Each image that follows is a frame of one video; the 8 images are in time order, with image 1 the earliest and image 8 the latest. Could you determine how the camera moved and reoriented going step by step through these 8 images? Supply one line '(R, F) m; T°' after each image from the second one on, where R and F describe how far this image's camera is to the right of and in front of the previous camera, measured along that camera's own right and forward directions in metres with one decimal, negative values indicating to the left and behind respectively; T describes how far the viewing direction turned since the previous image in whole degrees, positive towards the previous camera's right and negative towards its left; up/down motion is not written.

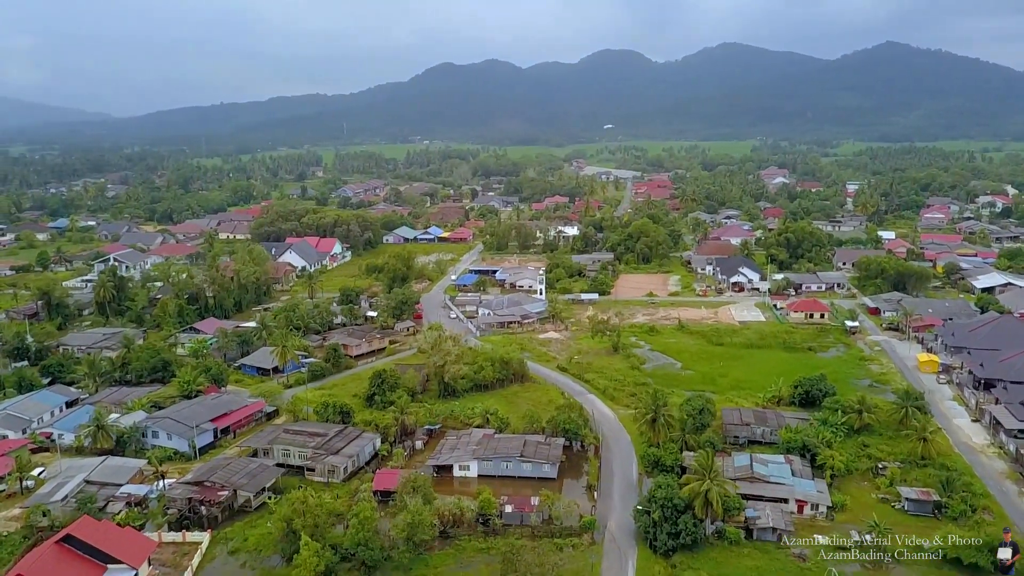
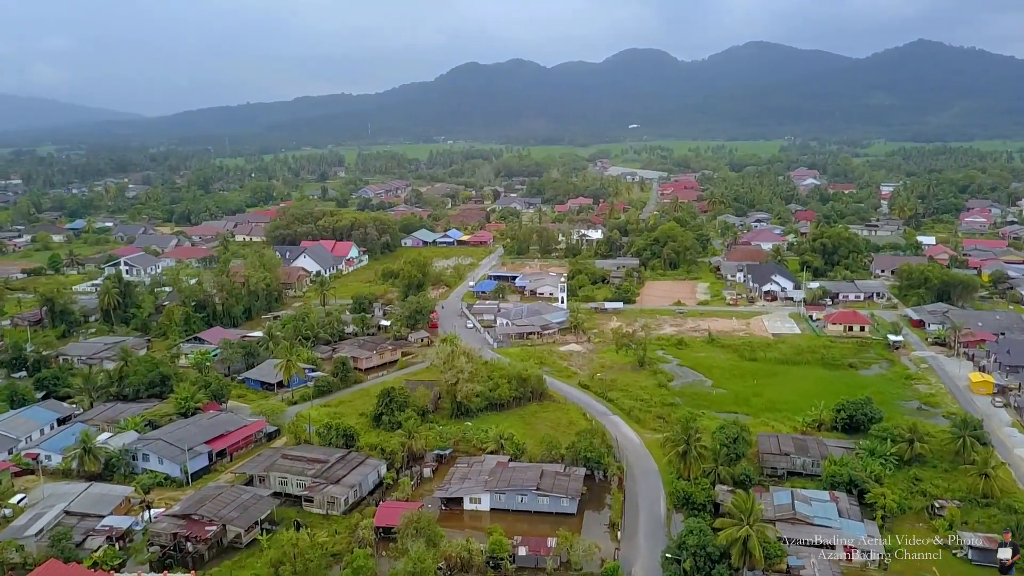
(+0.2, +1.8) m; -2°
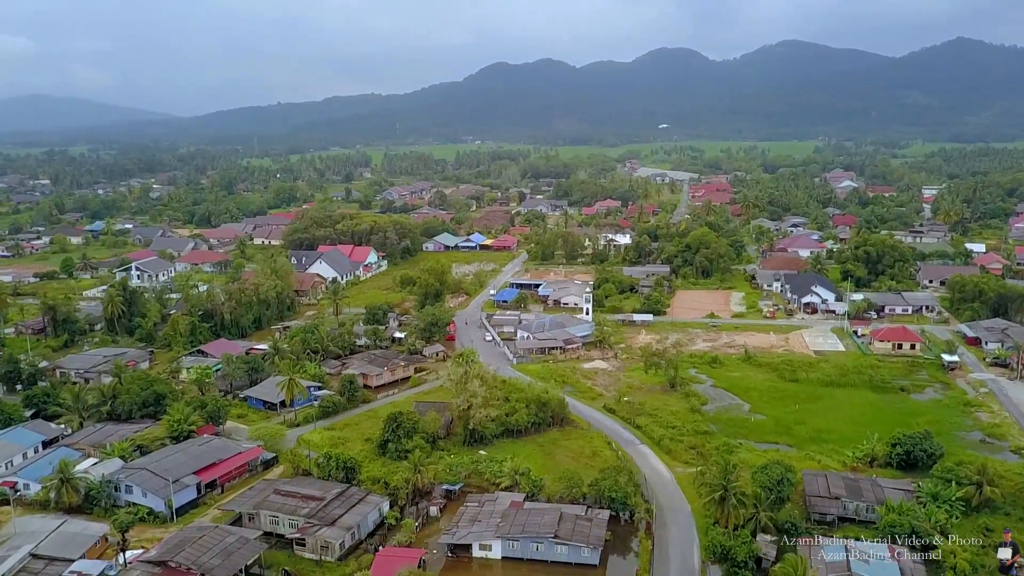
(+0.2, +2.0) m; -2°
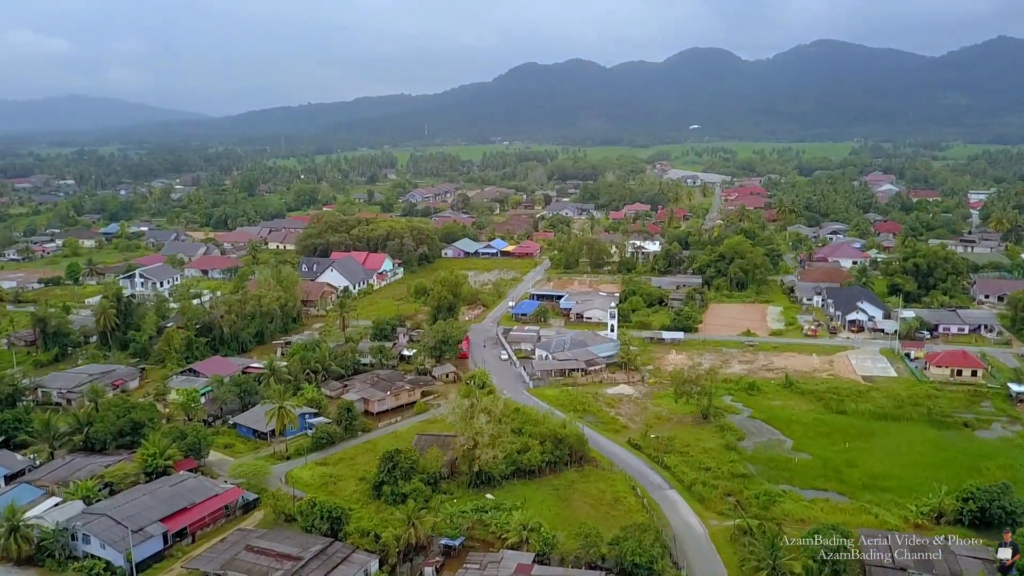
(+0.4, +2.5) m; -2°
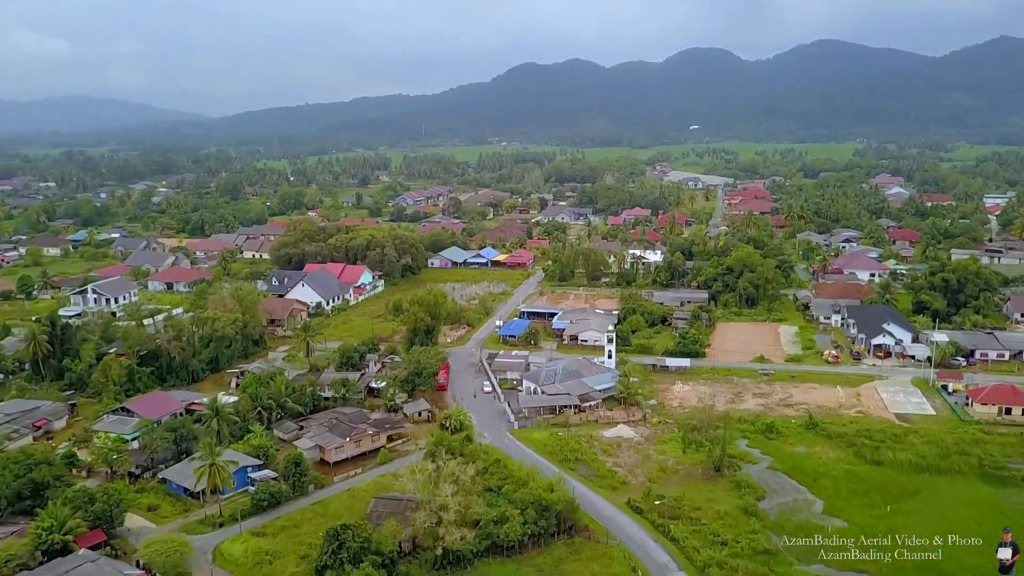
(+0.5, +3.6) m; 0°
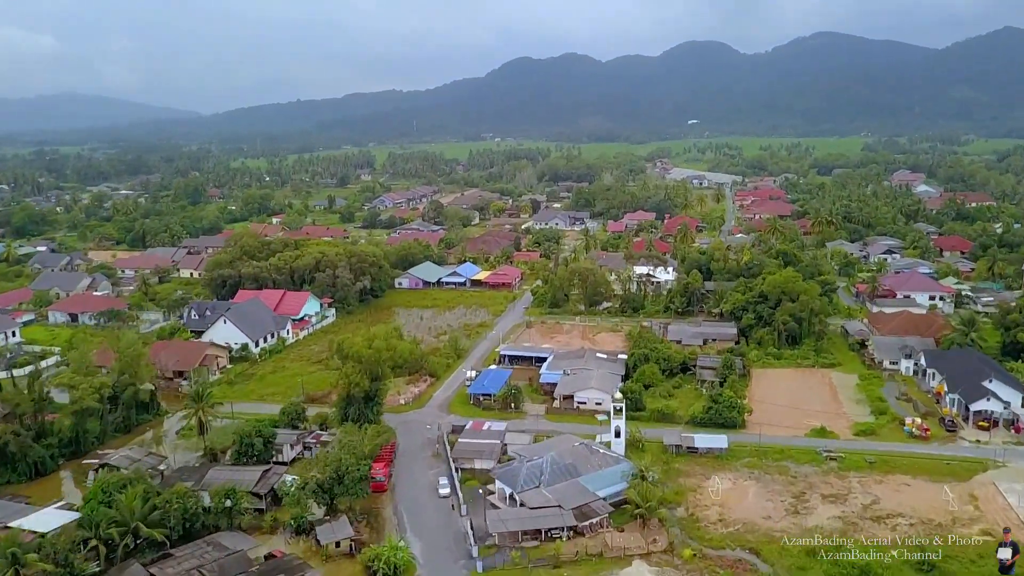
(+0.7, +8.0) m; 0°
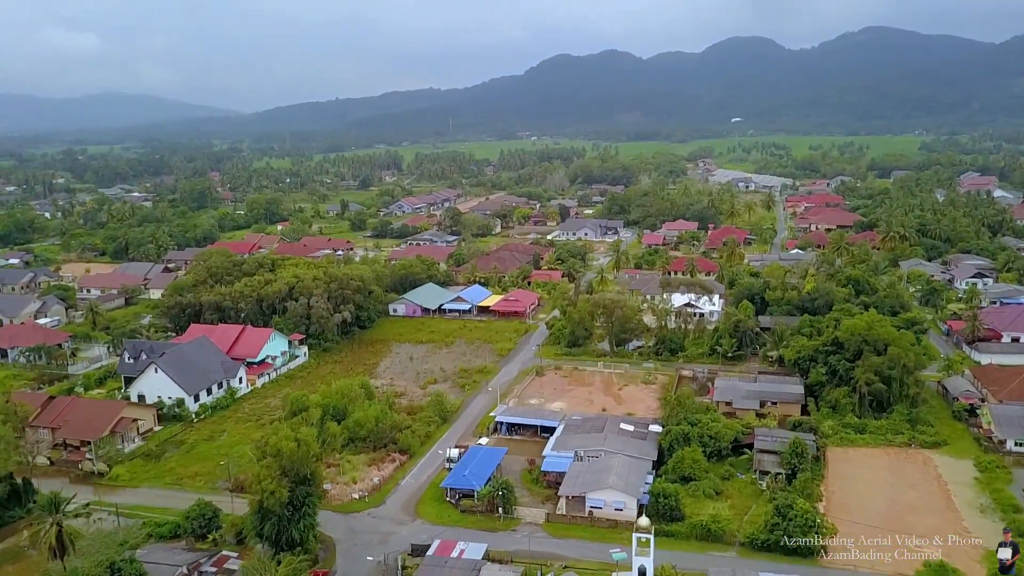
(+1.1, +6.5) m; -3°
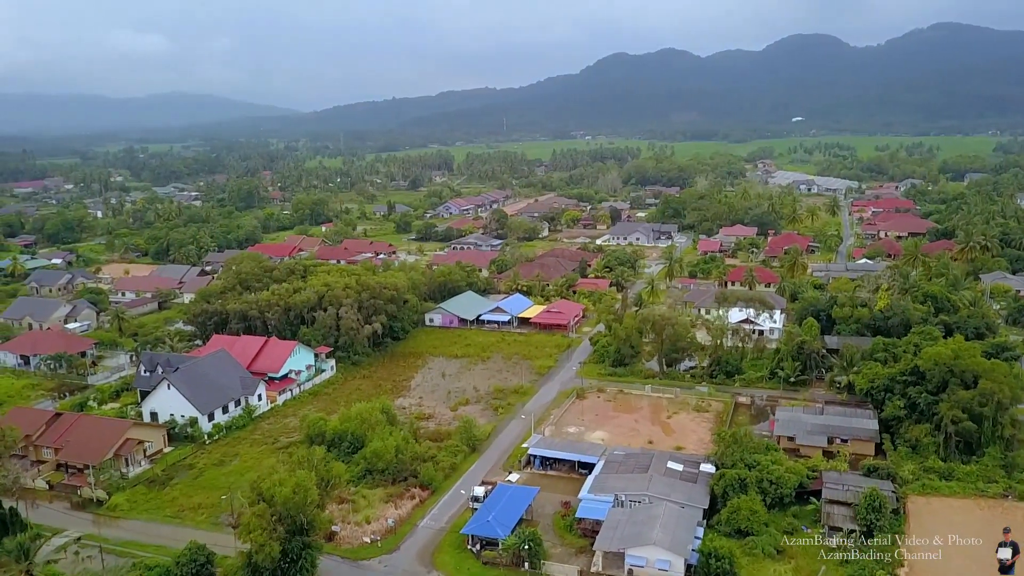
(+0.4, +2.2) m; -4°
